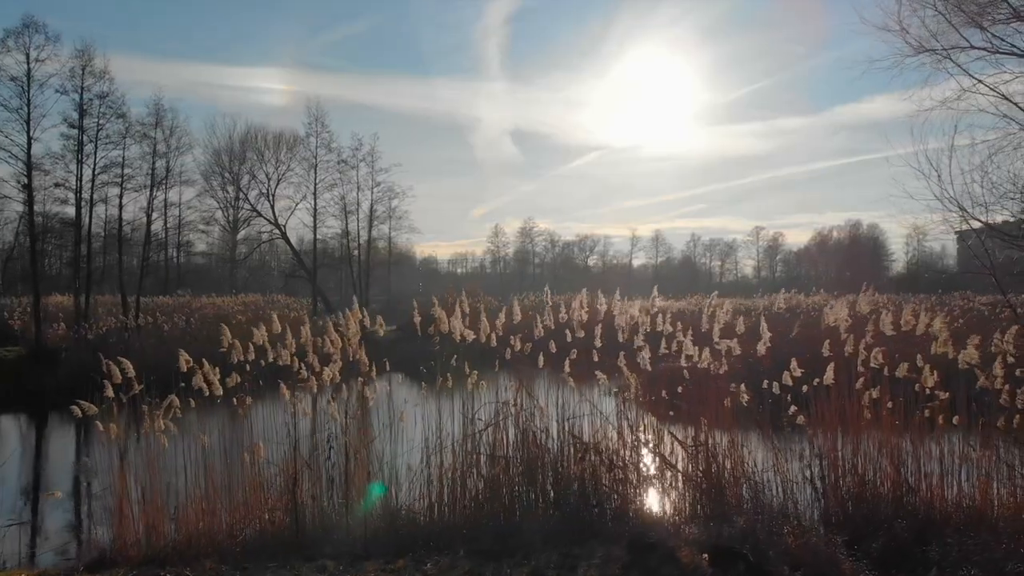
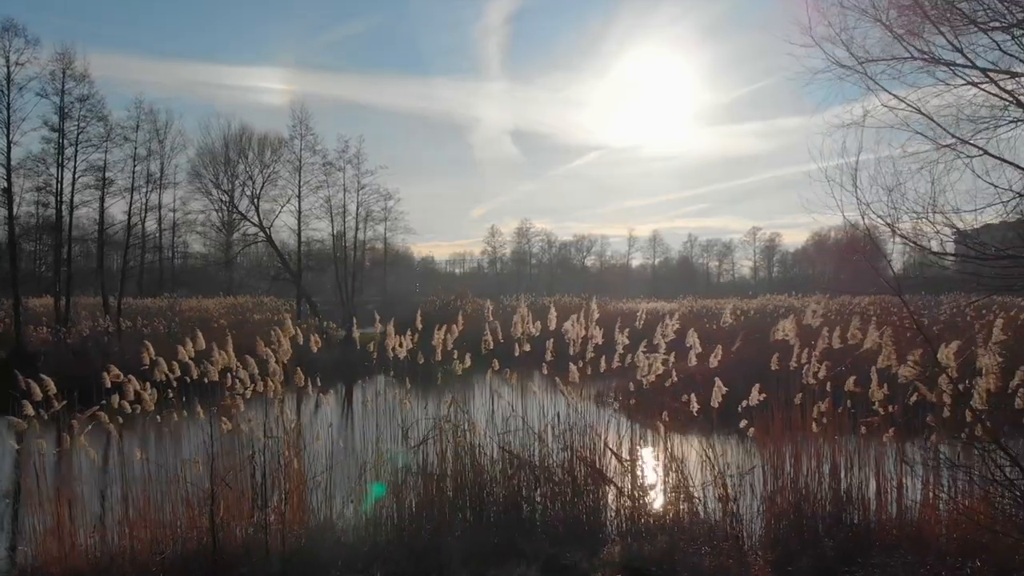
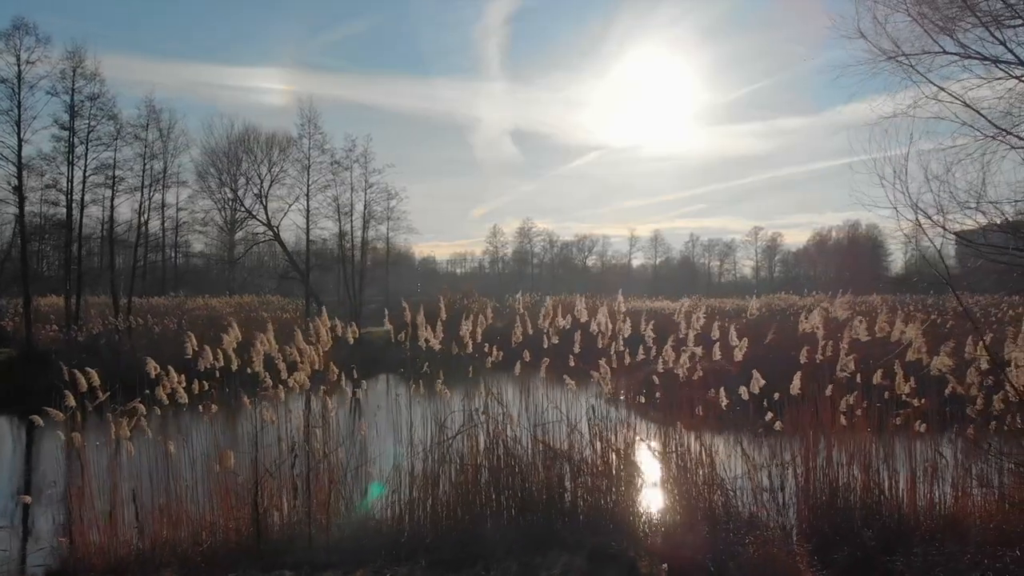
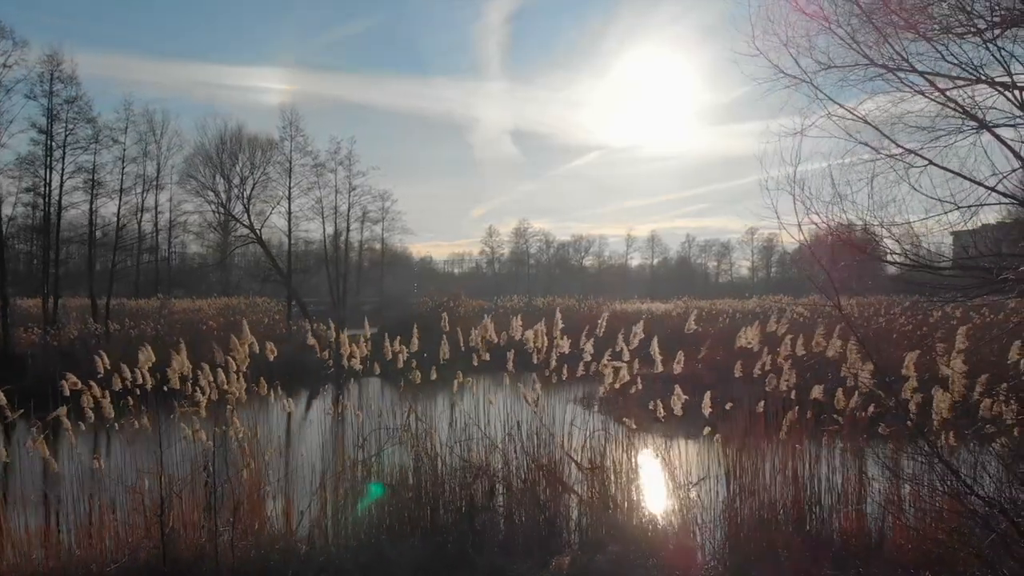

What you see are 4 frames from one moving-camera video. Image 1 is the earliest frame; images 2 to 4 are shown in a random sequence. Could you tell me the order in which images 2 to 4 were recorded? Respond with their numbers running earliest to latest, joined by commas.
3, 2, 4
